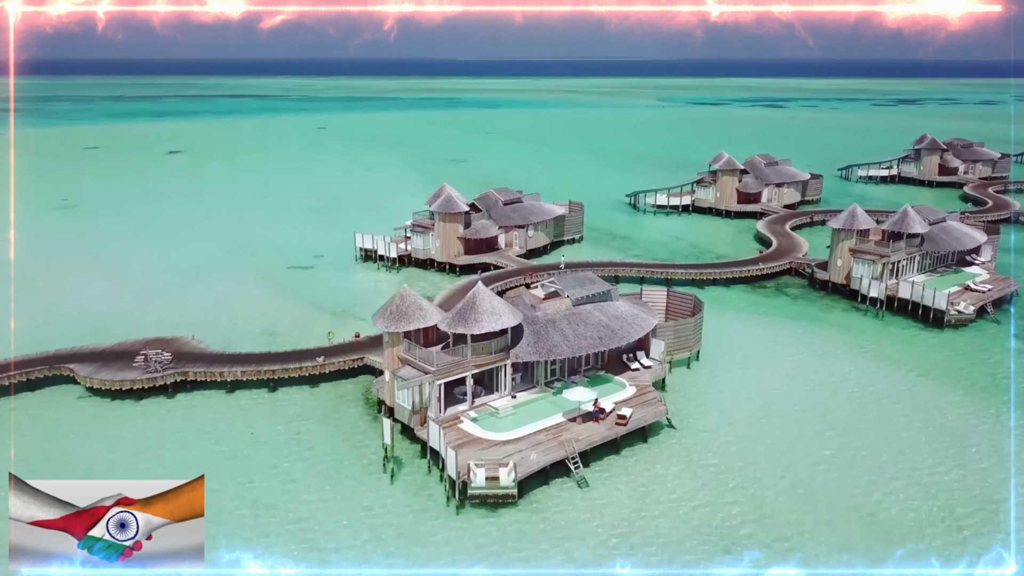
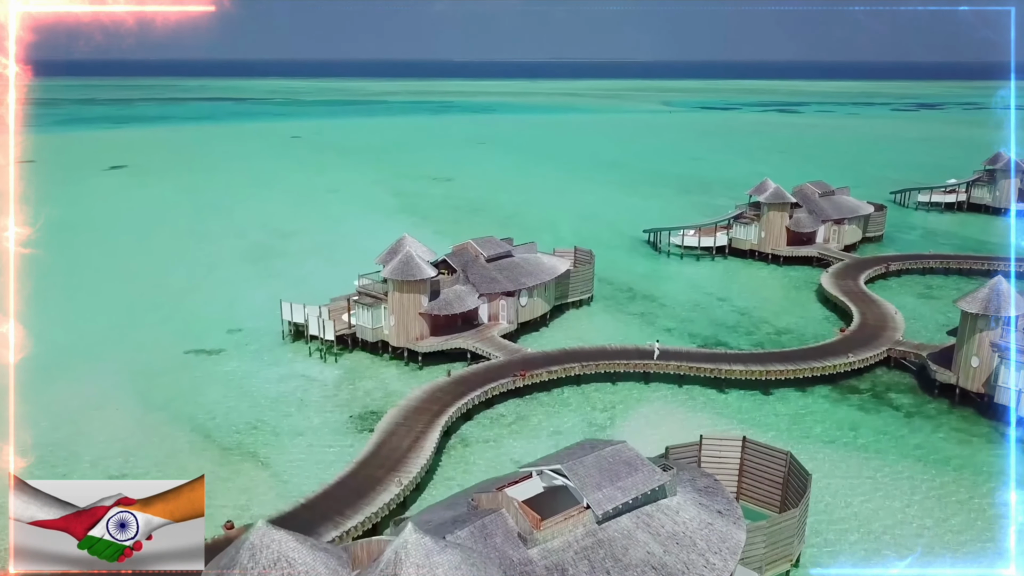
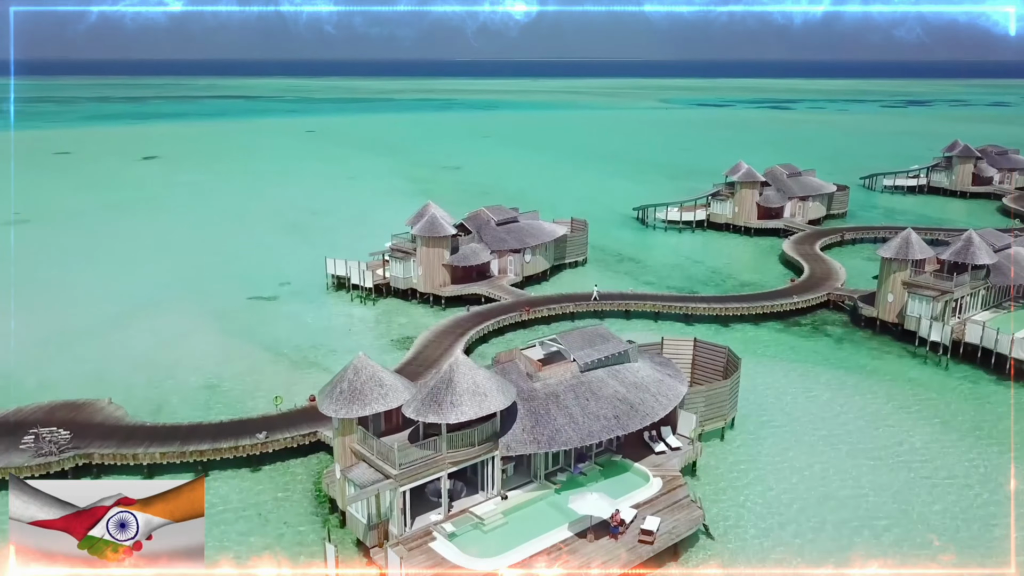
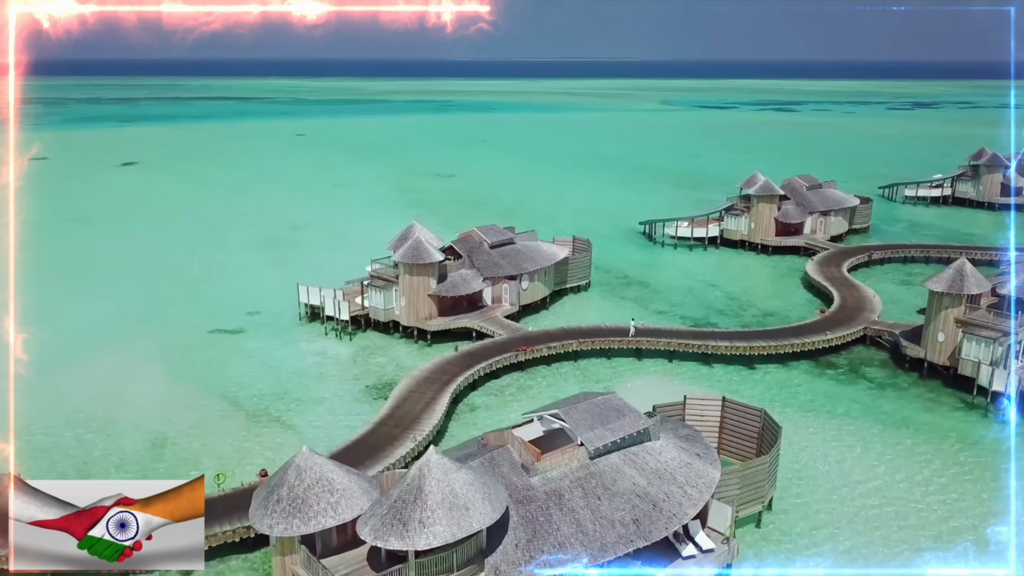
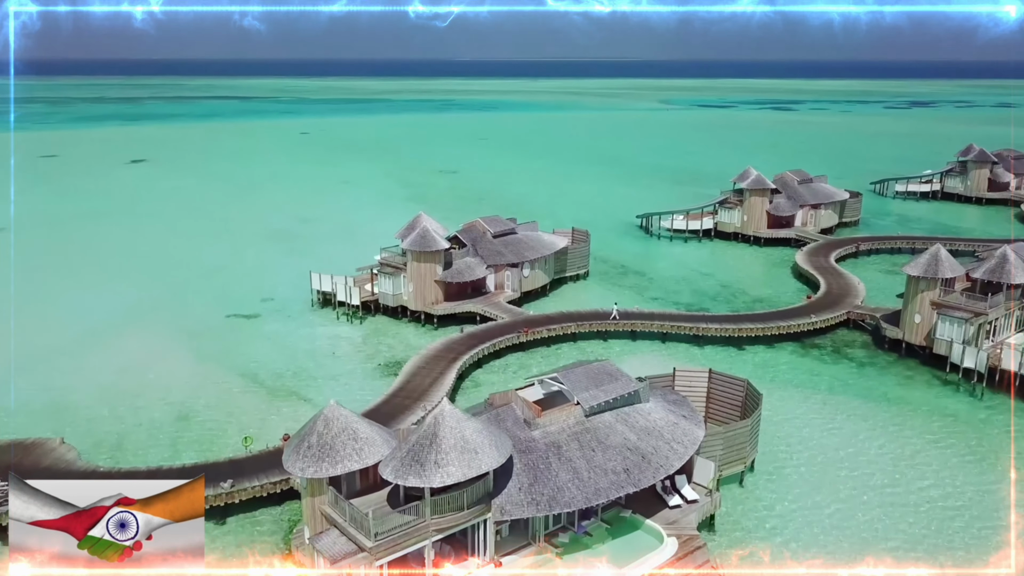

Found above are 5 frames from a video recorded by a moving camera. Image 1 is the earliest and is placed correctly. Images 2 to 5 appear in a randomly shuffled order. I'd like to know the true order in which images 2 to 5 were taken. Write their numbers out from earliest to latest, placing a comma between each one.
3, 5, 4, 2
